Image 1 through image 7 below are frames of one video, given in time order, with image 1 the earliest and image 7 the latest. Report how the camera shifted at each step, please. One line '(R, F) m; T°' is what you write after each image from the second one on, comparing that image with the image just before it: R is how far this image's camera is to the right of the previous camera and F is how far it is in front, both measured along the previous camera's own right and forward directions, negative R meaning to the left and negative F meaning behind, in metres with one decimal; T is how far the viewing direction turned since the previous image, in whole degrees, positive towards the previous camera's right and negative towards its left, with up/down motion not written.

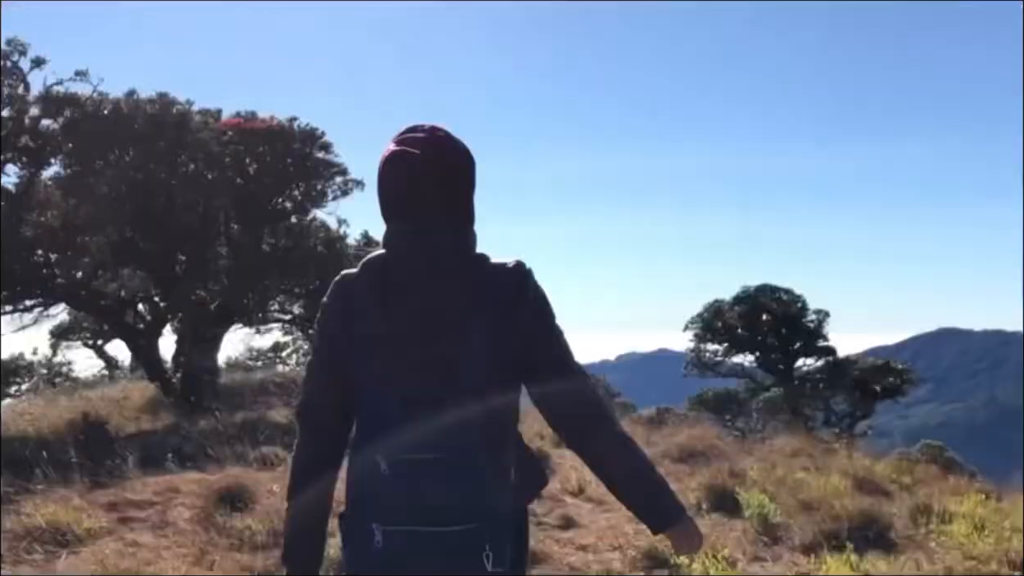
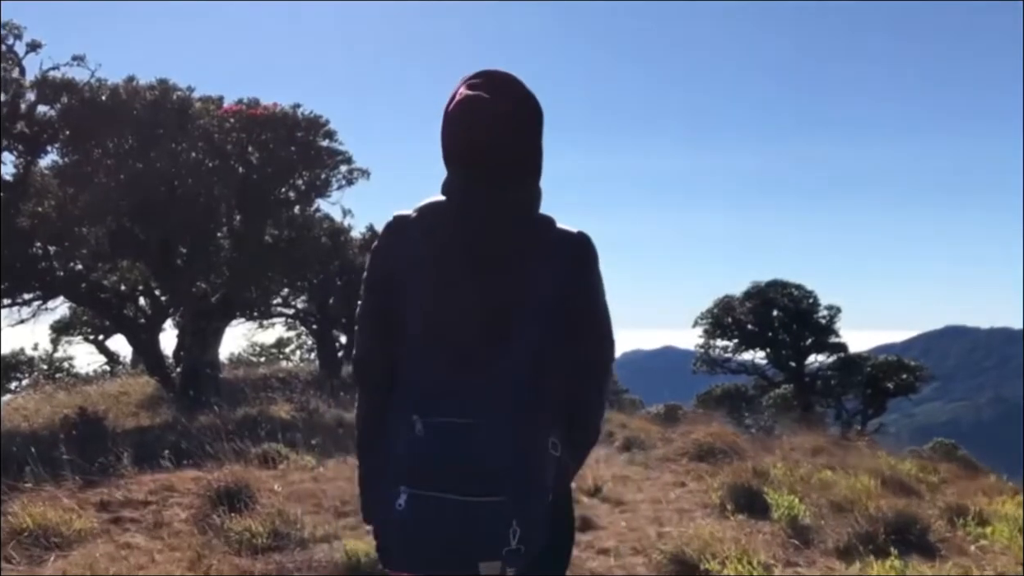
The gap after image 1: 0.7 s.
(-0.1, +0.4) m; 0°
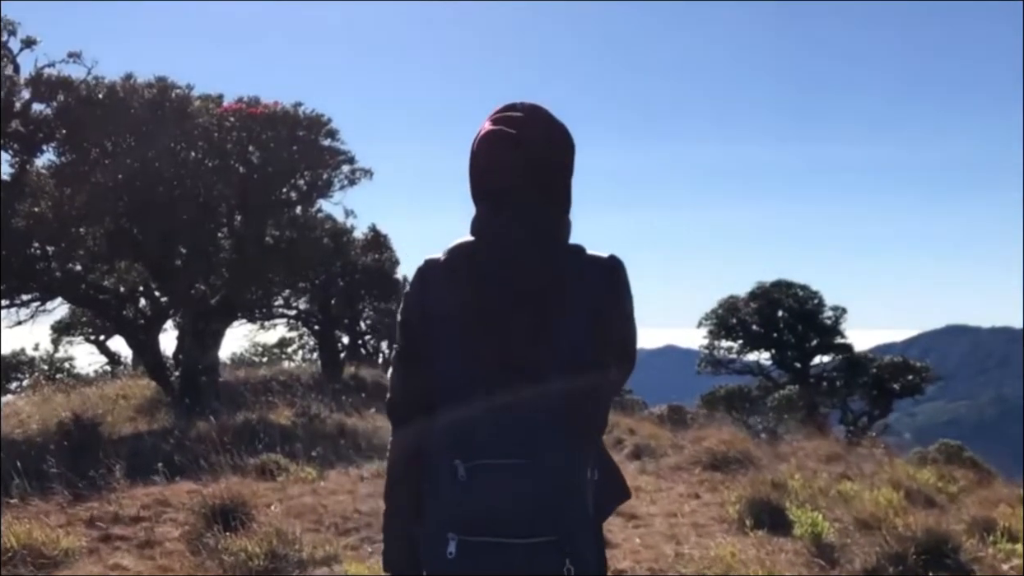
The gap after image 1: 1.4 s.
(0.0, +0.4) m; 0°
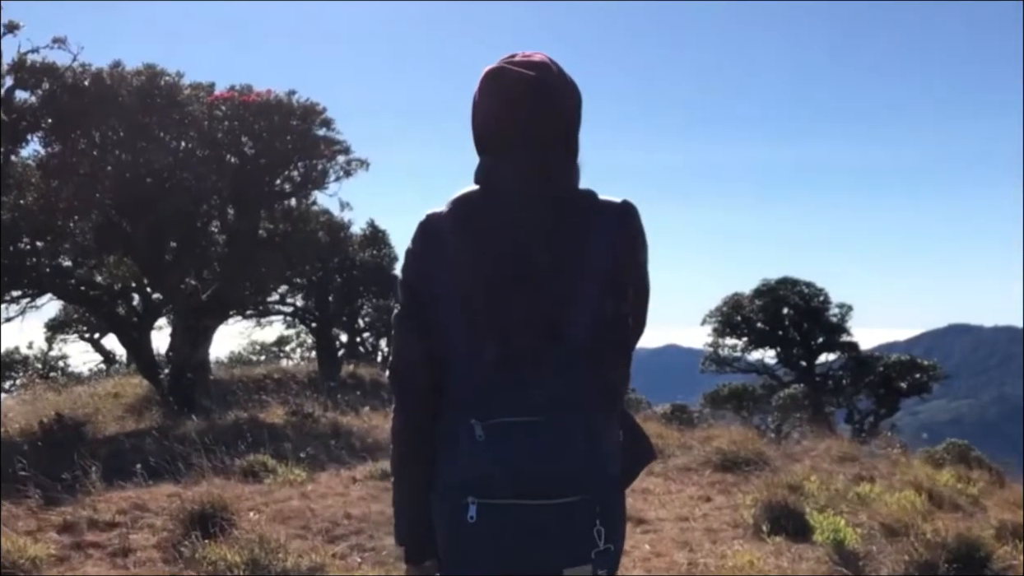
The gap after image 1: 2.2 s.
(0.0, +0.5) m; 0°
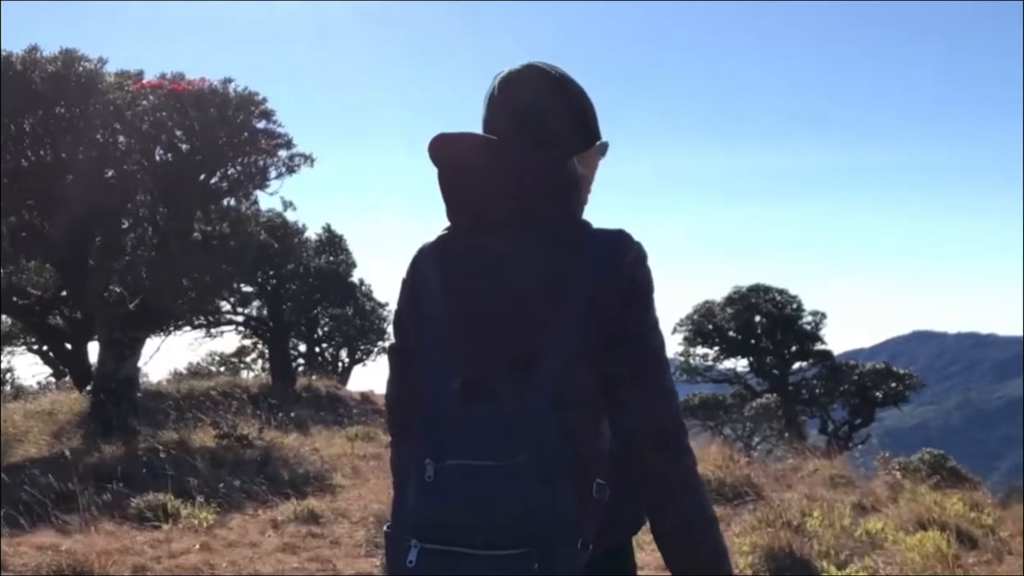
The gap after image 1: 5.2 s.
(+0.1, +1.3) m; +2°
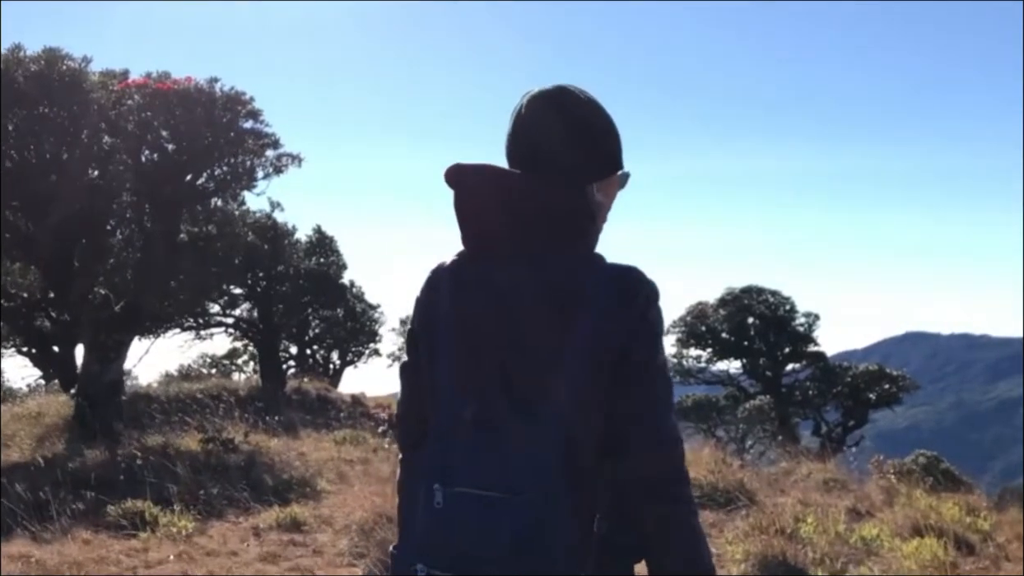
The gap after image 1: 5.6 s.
(0.0, +0.2) m; 0°
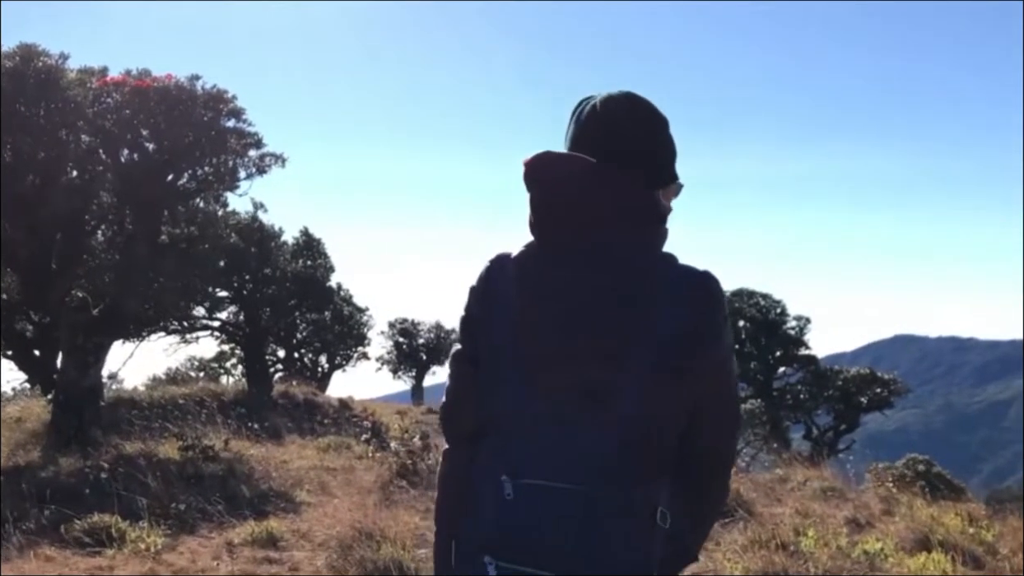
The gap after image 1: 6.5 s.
(0.0, +0.3) m; 0°
